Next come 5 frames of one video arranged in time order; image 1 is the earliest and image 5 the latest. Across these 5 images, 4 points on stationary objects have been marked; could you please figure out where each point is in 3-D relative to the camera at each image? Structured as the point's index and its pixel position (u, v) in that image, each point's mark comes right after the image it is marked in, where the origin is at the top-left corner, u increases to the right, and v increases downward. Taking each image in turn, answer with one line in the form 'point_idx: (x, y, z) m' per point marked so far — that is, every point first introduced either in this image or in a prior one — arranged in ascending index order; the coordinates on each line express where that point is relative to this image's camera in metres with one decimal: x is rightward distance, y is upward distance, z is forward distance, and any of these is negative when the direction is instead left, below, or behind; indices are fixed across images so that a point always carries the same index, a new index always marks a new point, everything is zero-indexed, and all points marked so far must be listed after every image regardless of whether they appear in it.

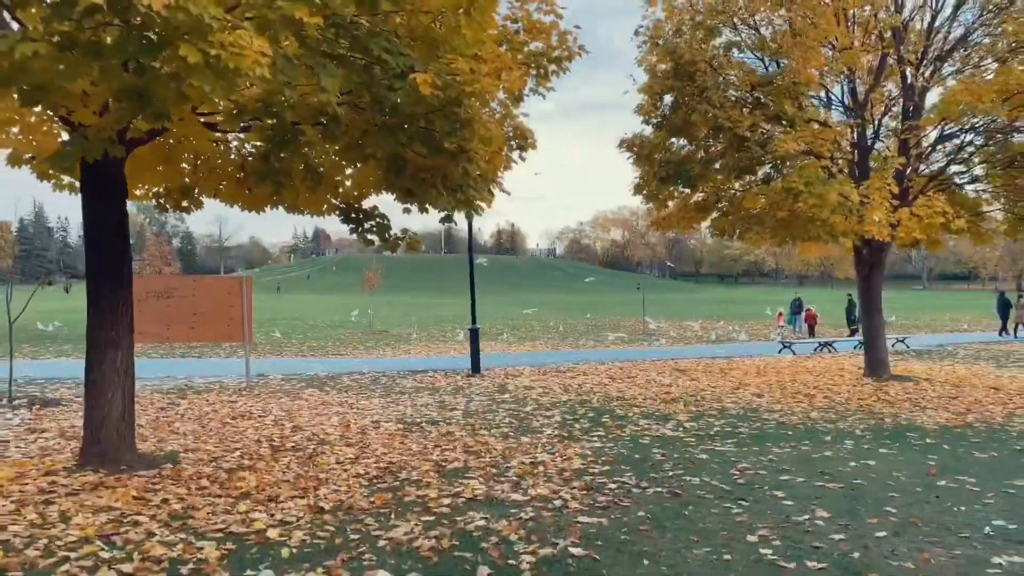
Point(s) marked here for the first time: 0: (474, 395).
0: (-0.7, -1.7, +12.0) m
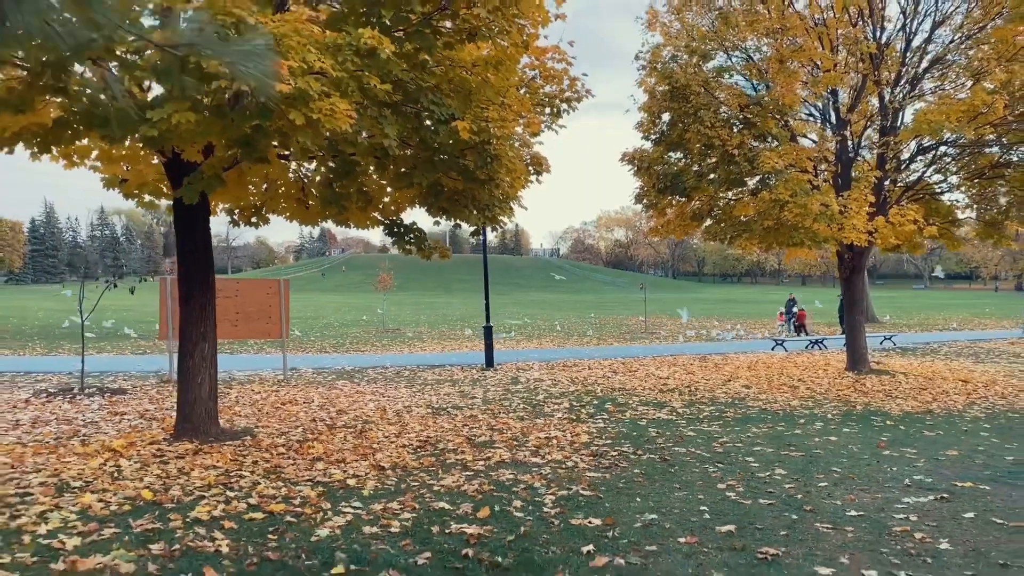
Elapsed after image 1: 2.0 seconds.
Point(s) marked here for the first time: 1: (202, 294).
0: (-0.4, -1.7, +13.3) m
1: (-3.2, -0.1, +7.7) m
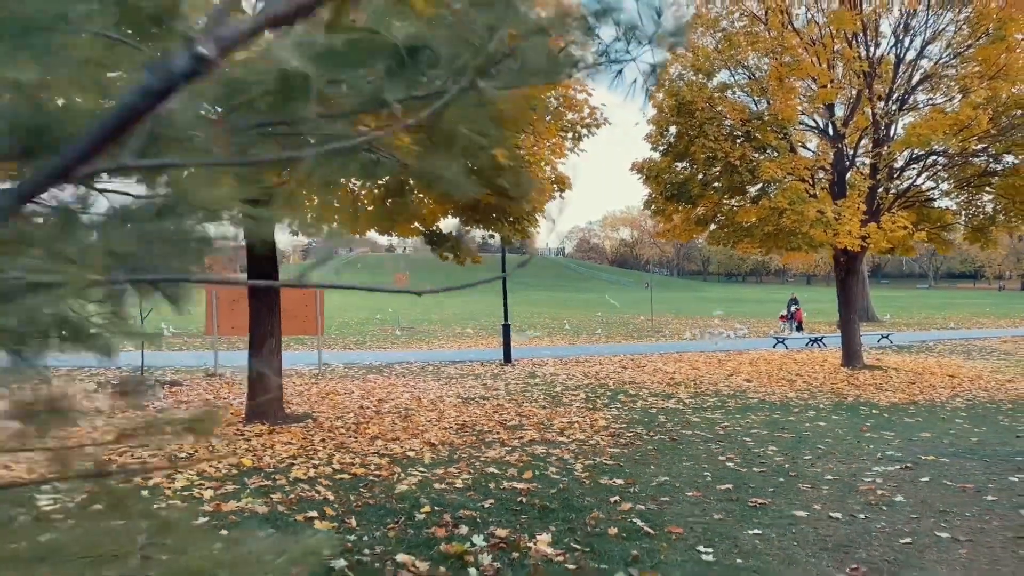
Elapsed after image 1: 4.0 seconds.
0: (-0.1, -1.8, +14.5) m
1: (-2.9, -0.1, +8.8) m
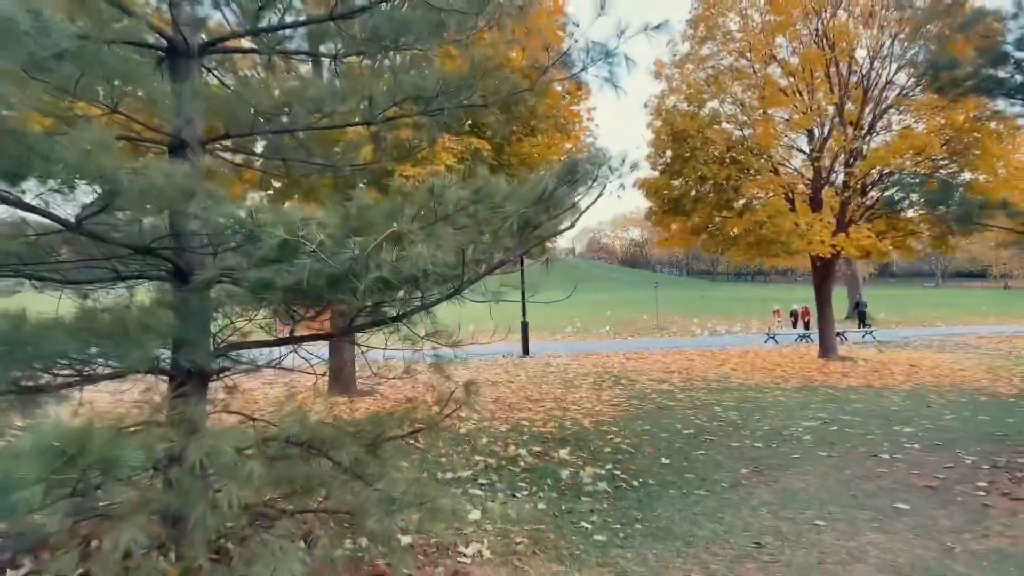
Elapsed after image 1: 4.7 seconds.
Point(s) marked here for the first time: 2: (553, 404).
0: (+0.3, -1.8, +16.9) m
1: (-2.5, -0.1, +11.3) m
2: (+0.6, -1.7, +10.7) m
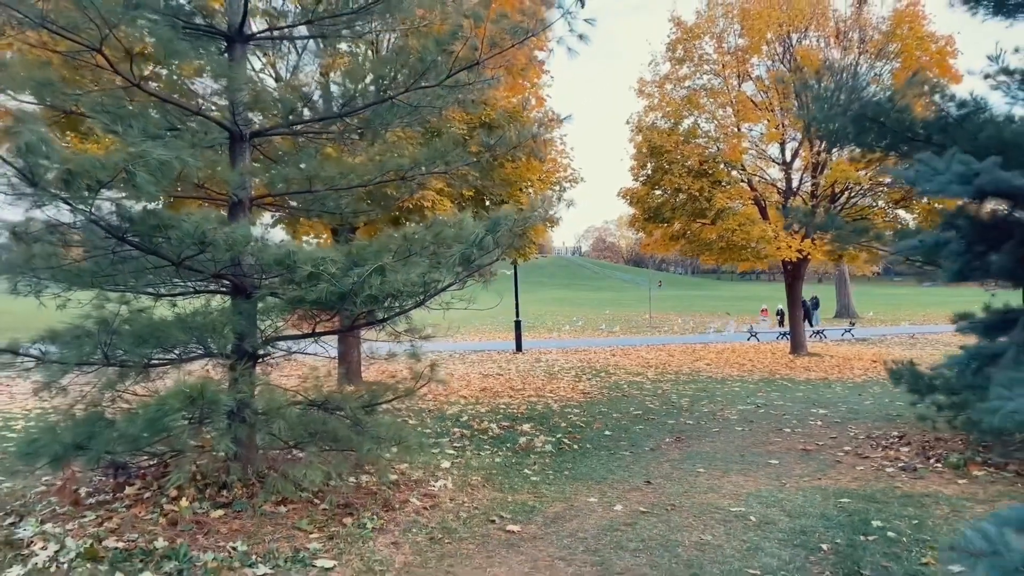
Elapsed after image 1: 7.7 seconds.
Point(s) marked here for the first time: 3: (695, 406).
0: (+0.2, -1.8, +18.5) m
1: (-2.8, -0.2, +13.0) m
2: (+0.4, -1.7, +12.3) m
3: (+2.6, -1.7, +10.6) m
